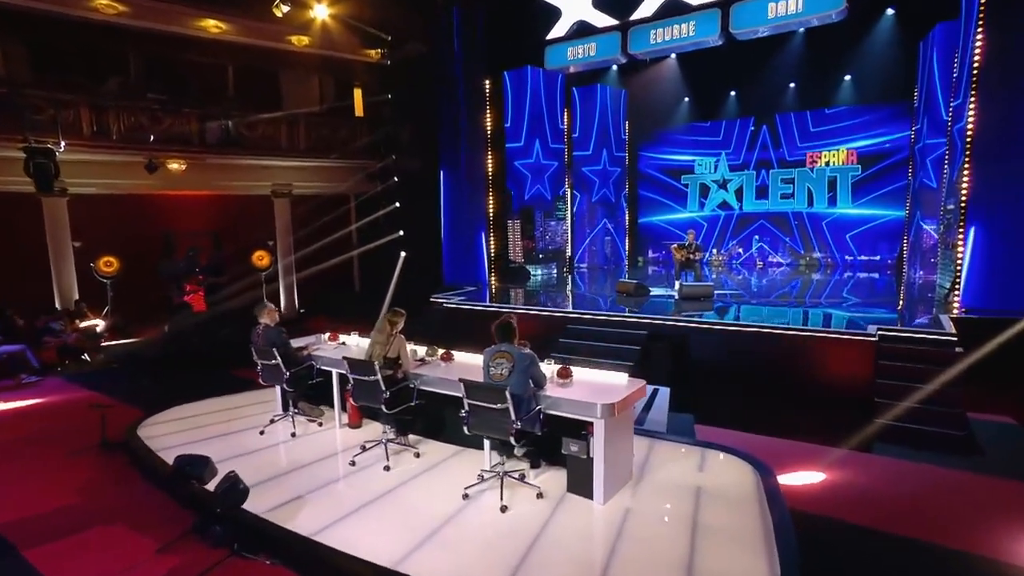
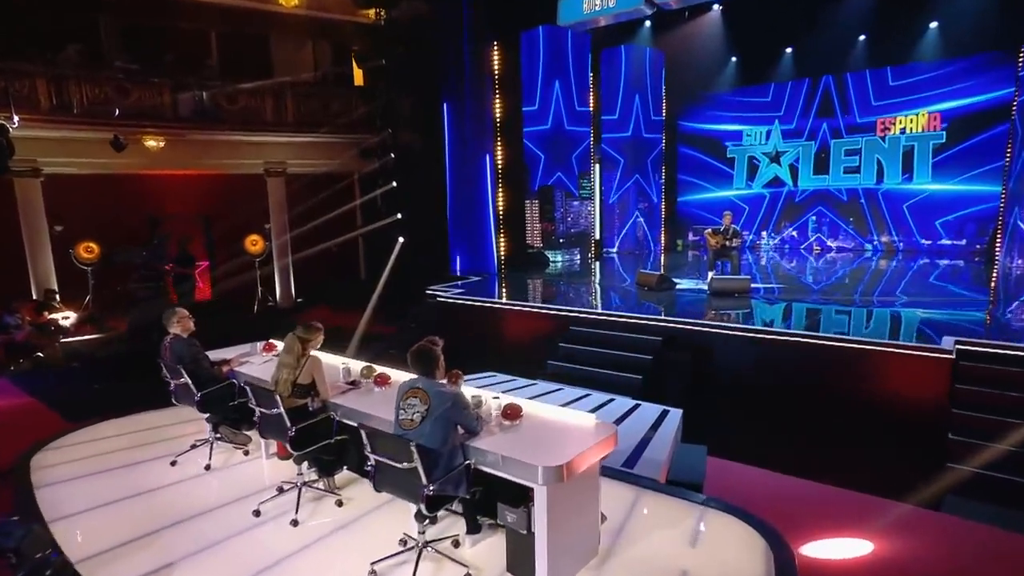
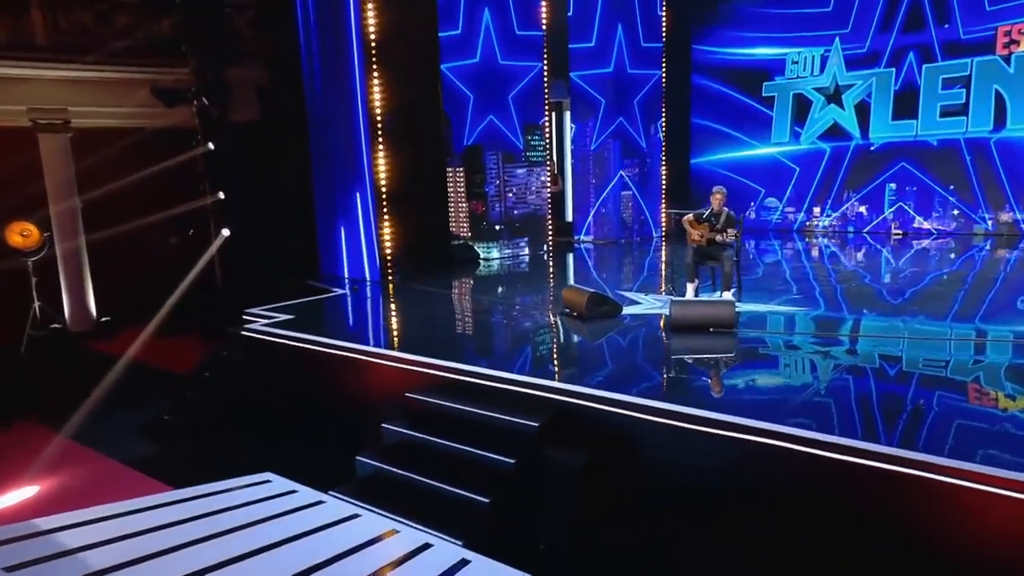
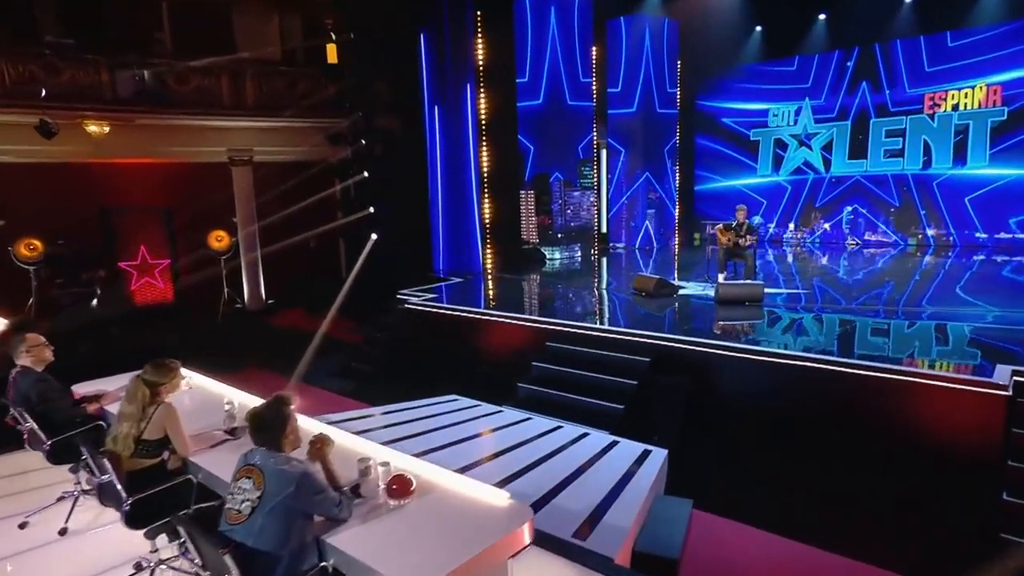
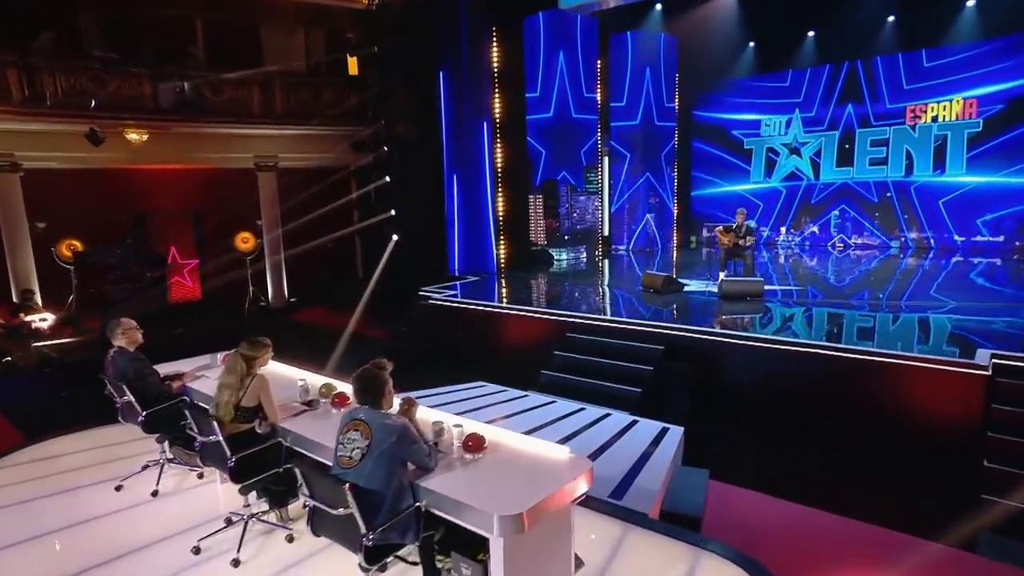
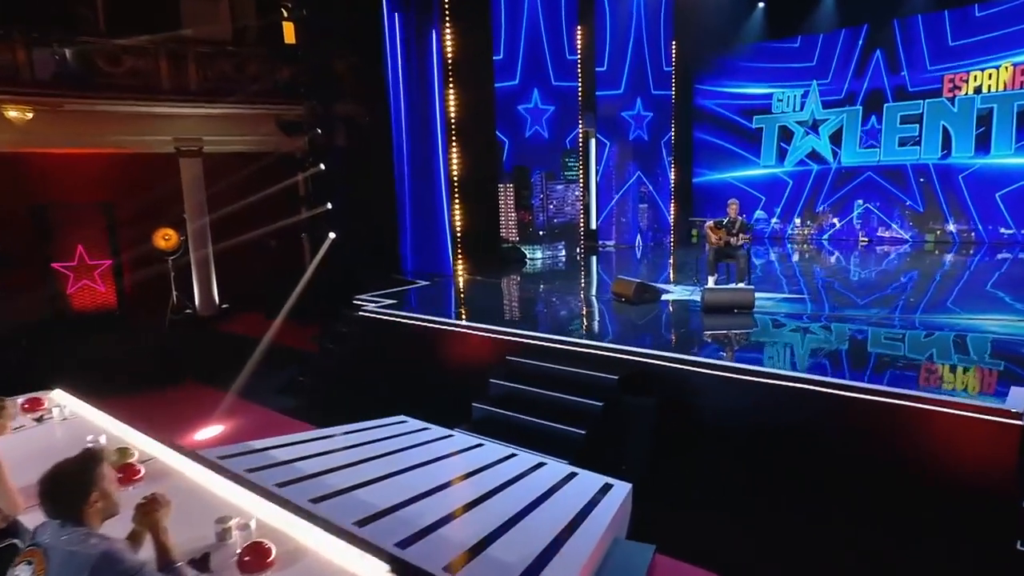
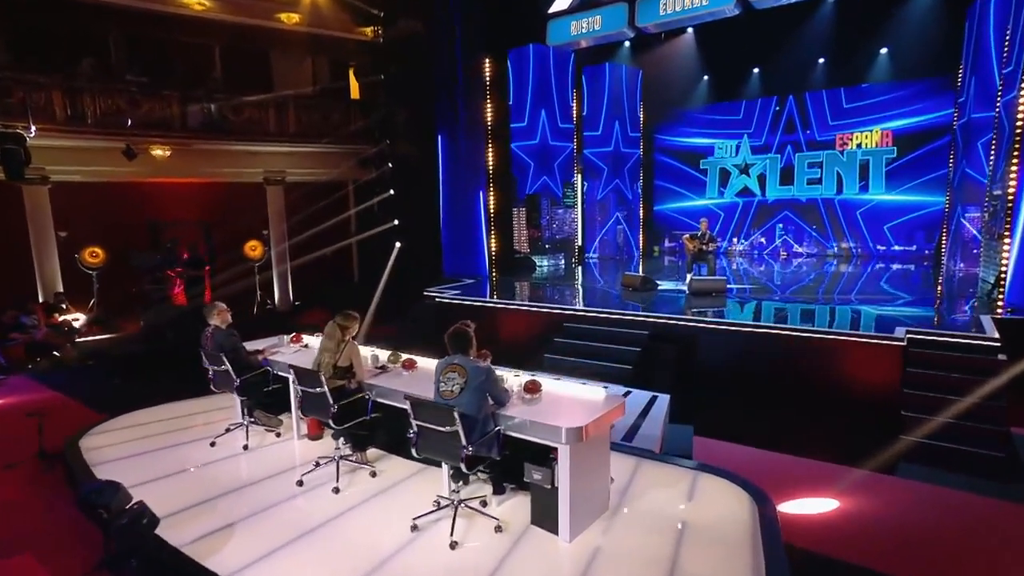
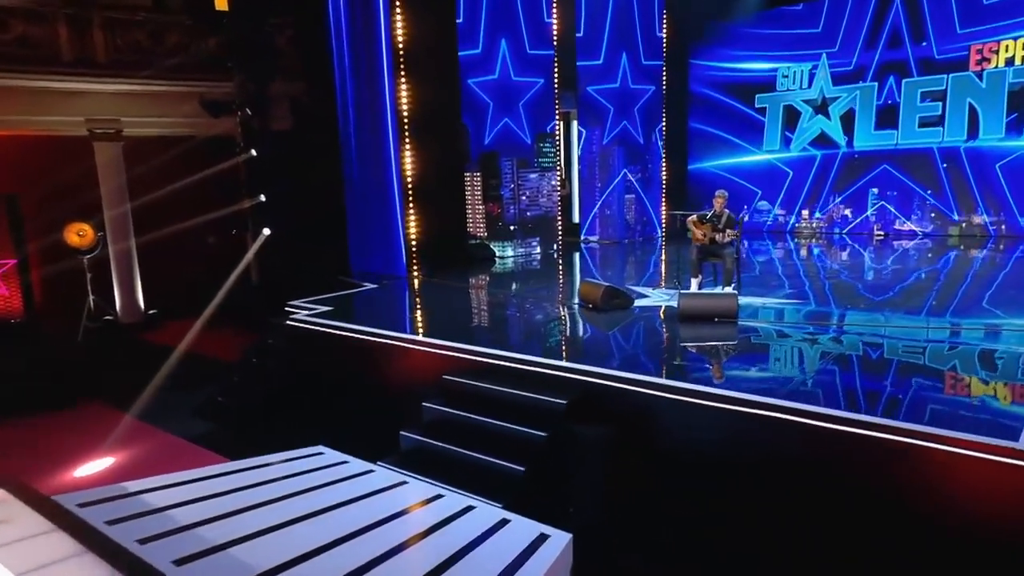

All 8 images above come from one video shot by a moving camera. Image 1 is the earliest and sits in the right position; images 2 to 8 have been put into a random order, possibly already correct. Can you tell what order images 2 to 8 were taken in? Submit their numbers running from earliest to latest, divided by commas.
7, 2, 5, 4, 6, 8, 3
